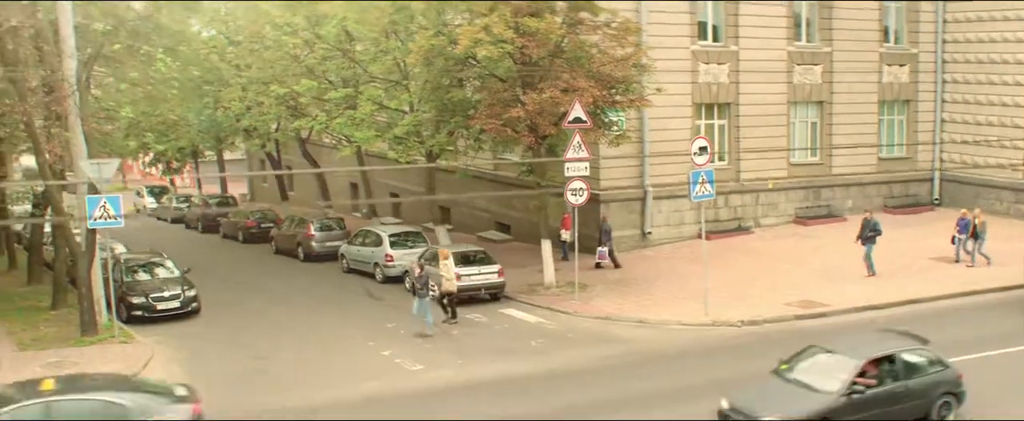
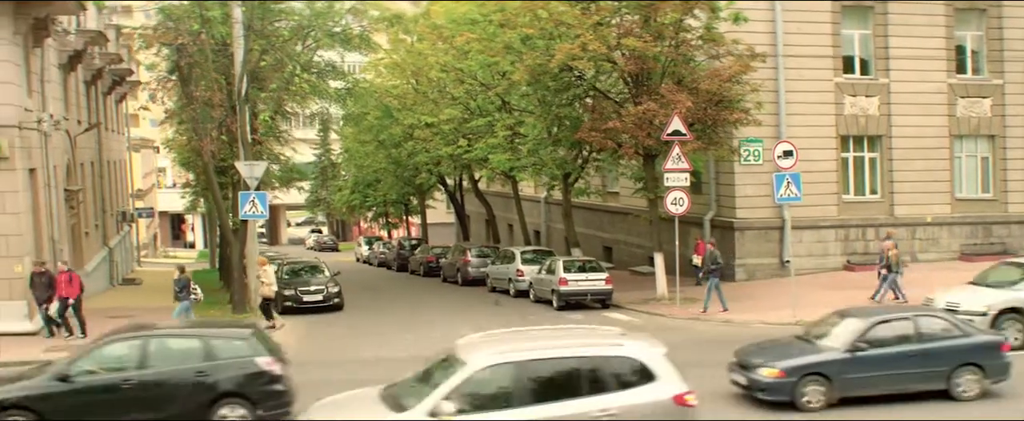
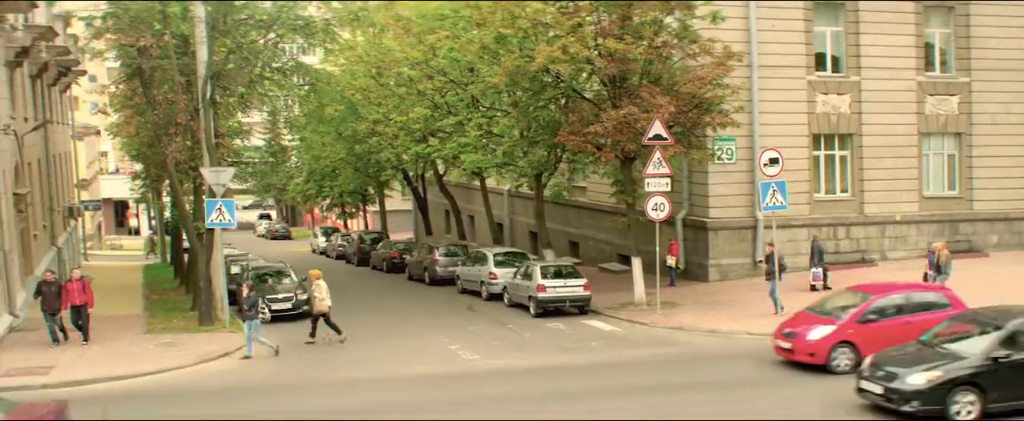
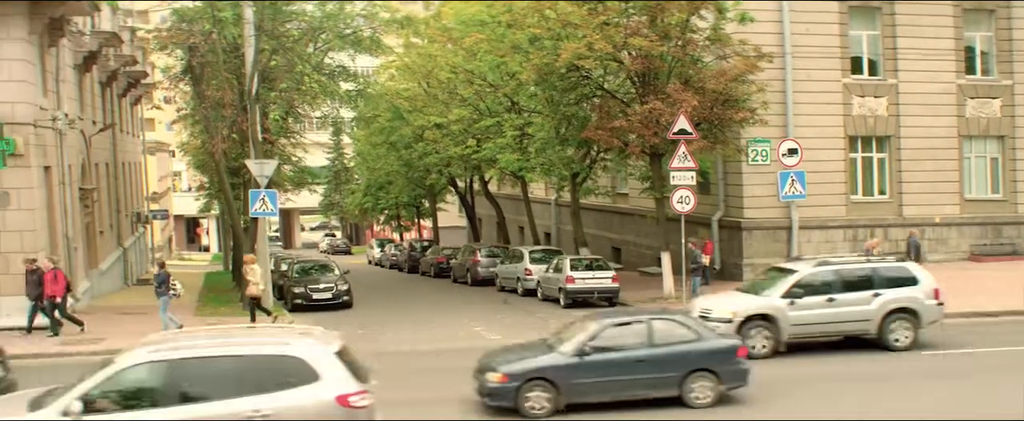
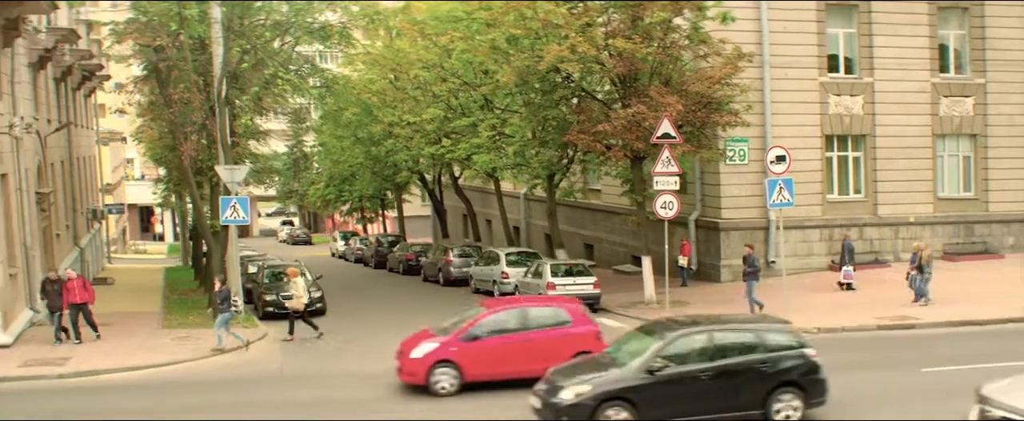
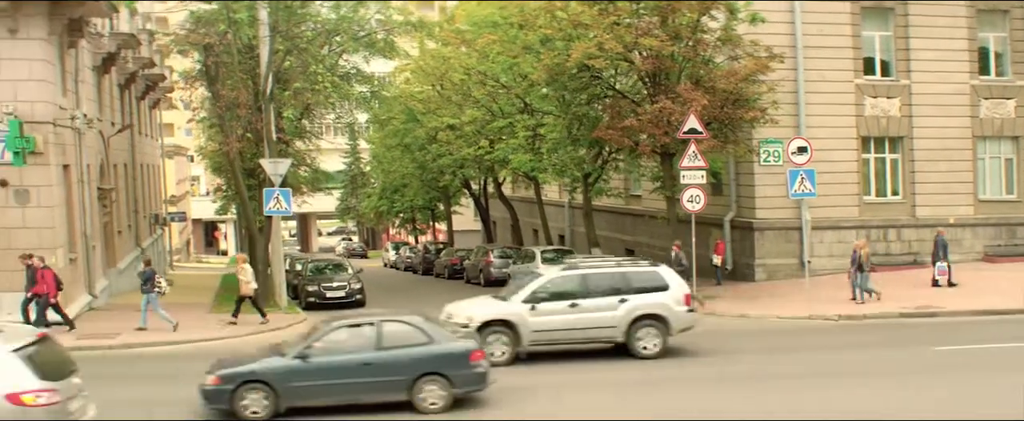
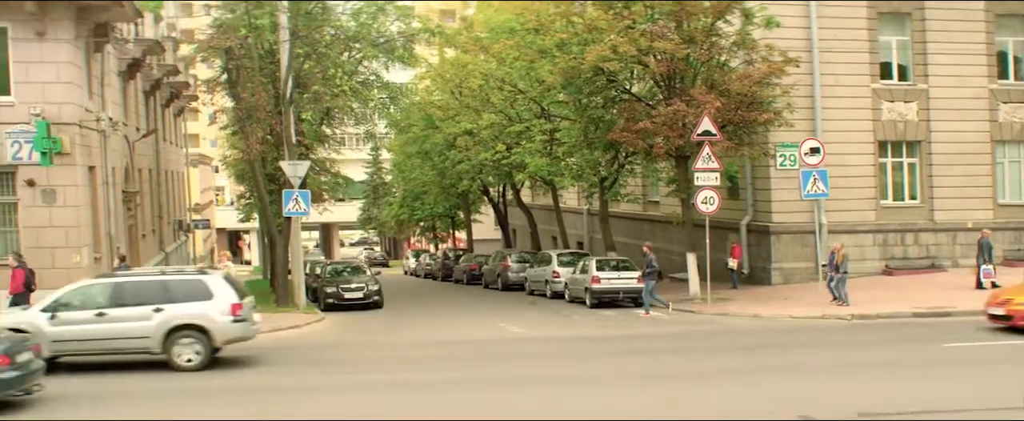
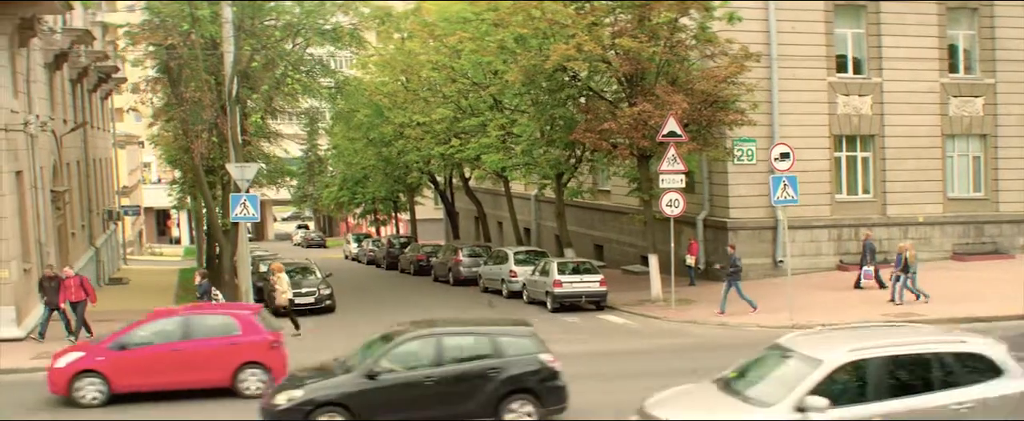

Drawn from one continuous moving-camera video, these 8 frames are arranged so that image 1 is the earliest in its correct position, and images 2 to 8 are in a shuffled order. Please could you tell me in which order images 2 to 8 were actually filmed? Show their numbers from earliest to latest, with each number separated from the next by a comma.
3, 5, 8, 2, 4, 6, 7
